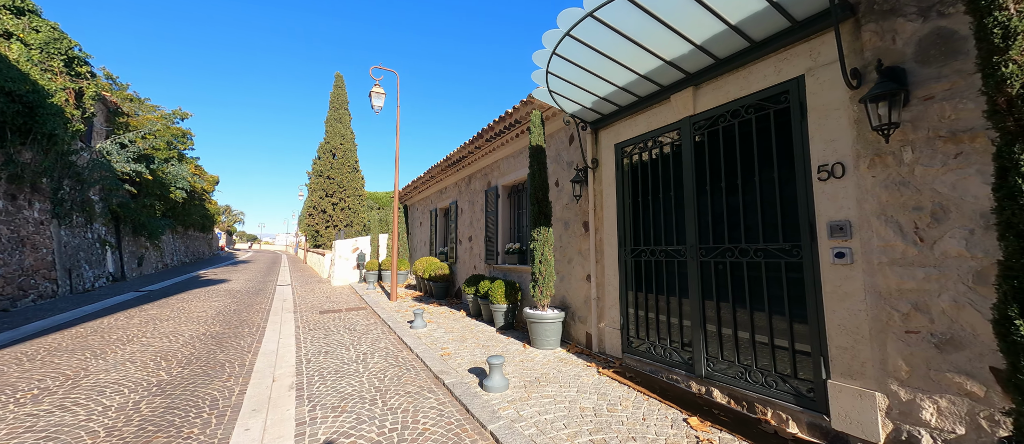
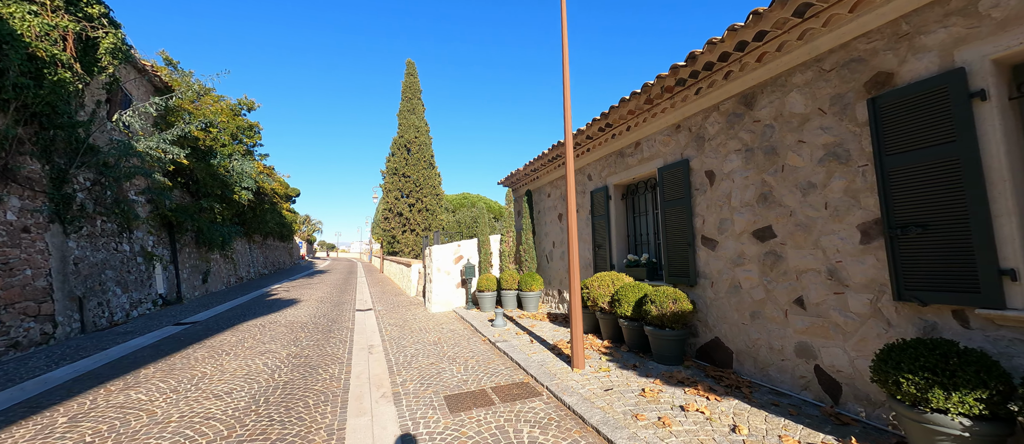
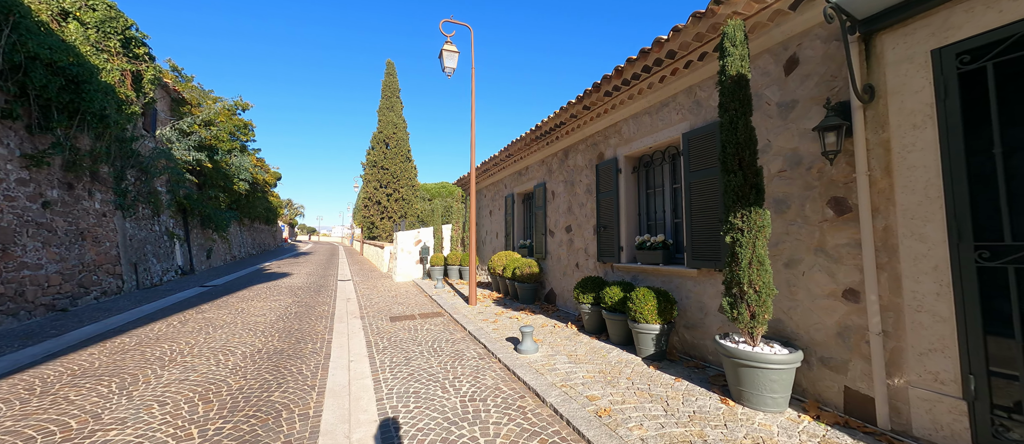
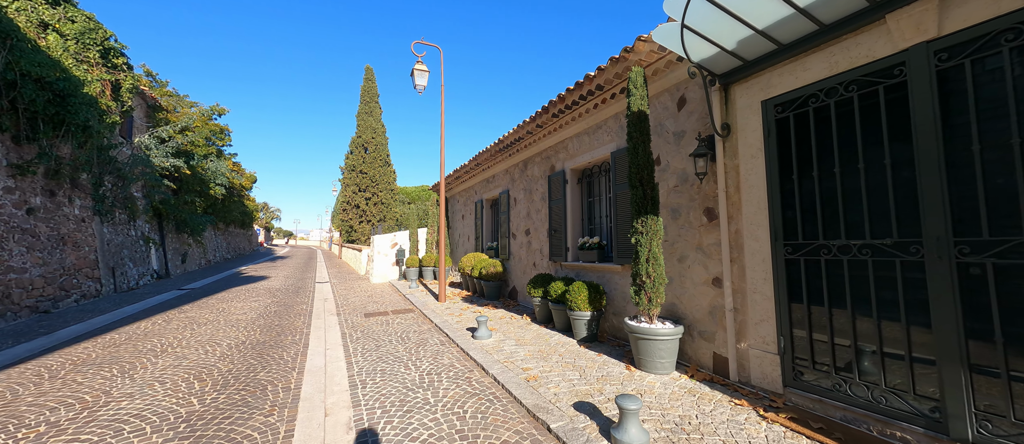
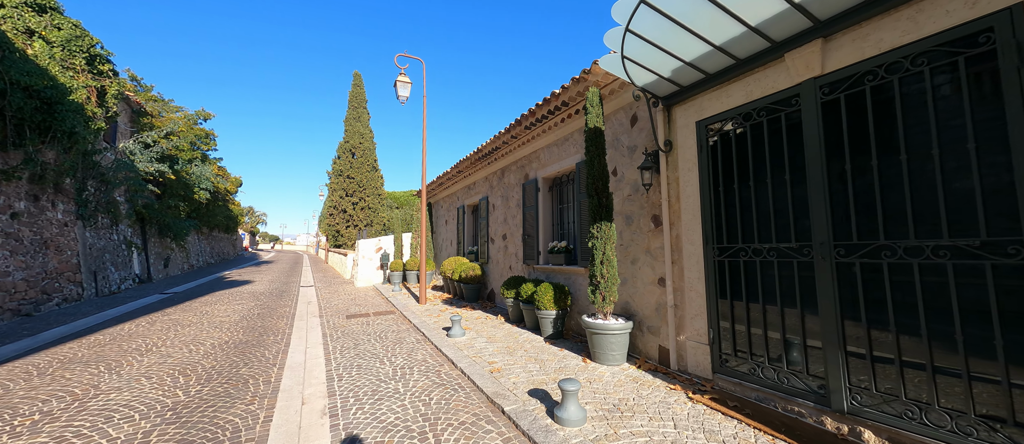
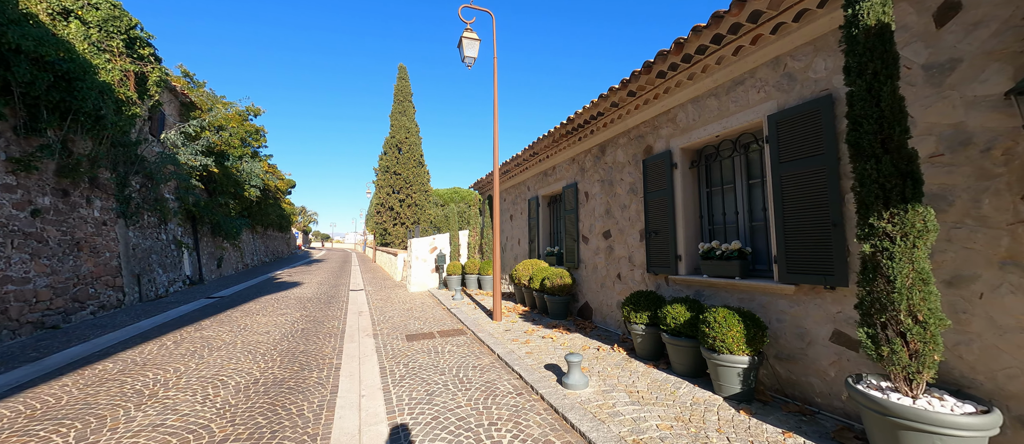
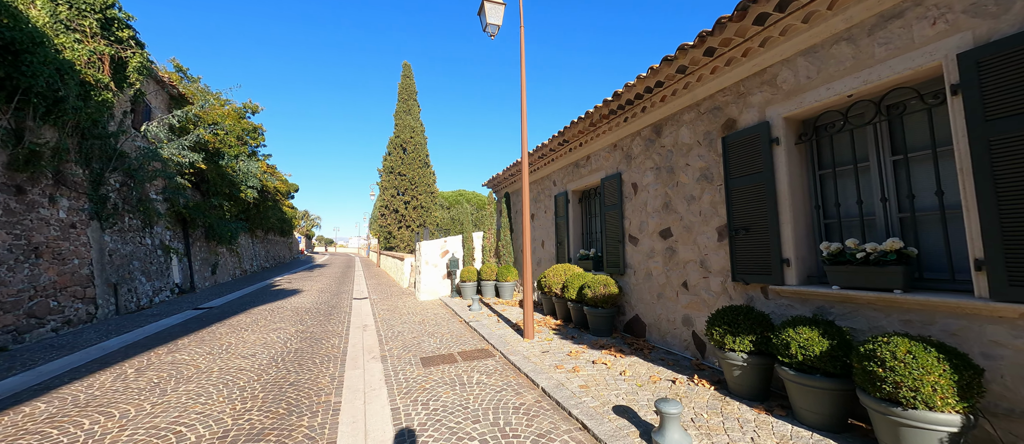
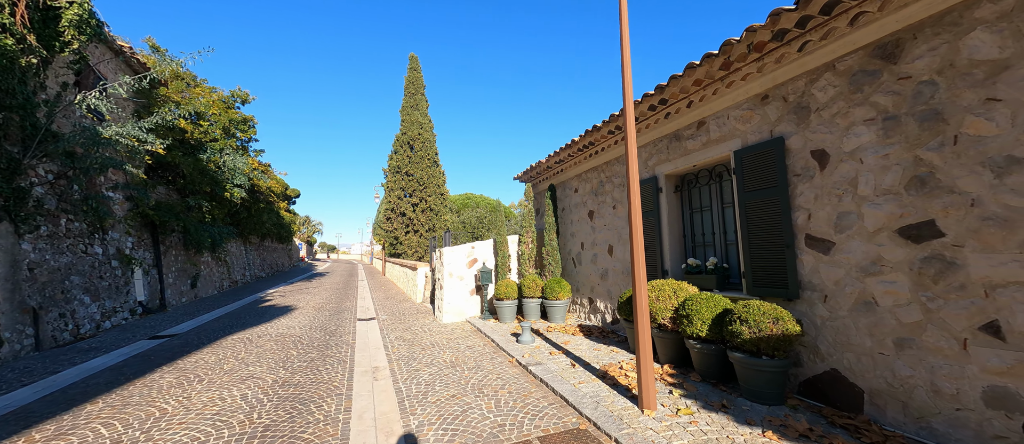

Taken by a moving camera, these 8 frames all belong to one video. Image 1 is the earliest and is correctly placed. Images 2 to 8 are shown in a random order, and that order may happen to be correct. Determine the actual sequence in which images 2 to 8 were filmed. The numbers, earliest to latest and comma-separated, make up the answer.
5, 4, 3, 6, 7, 2, 8
